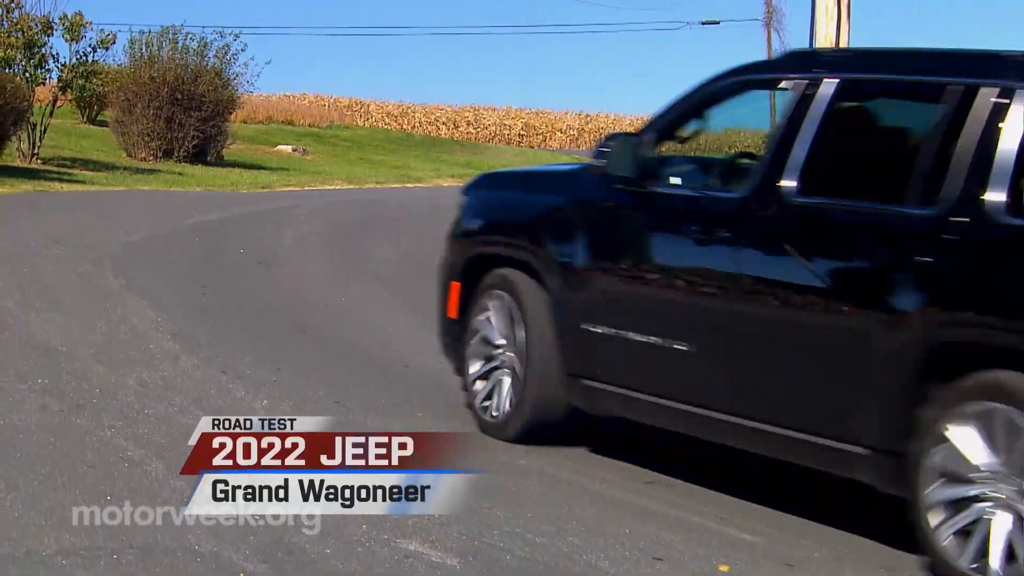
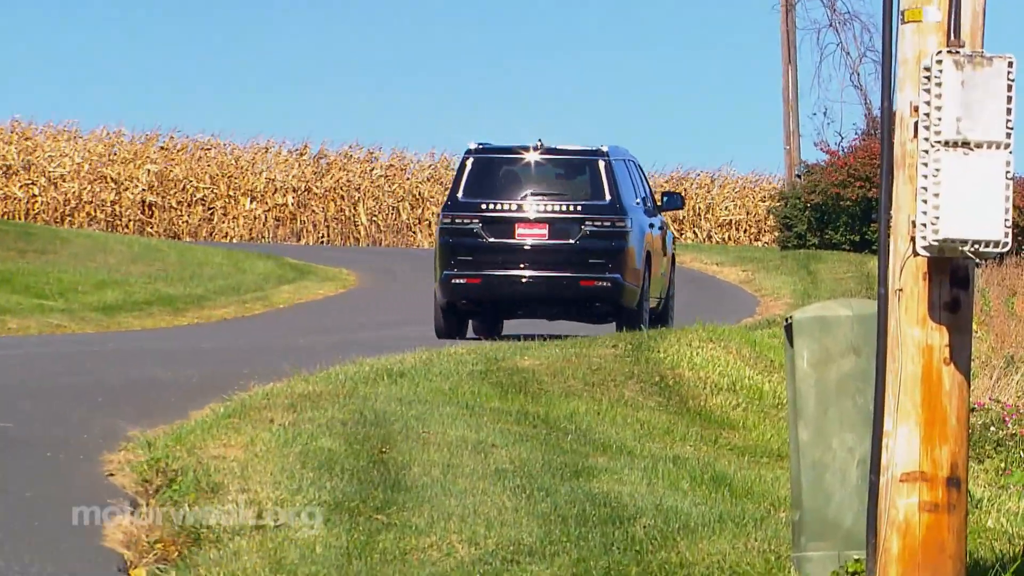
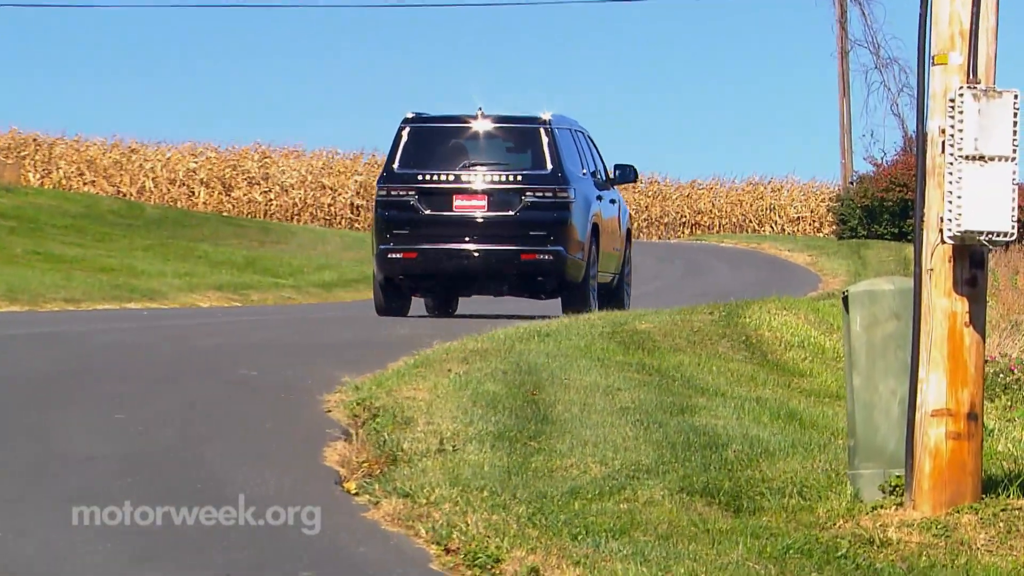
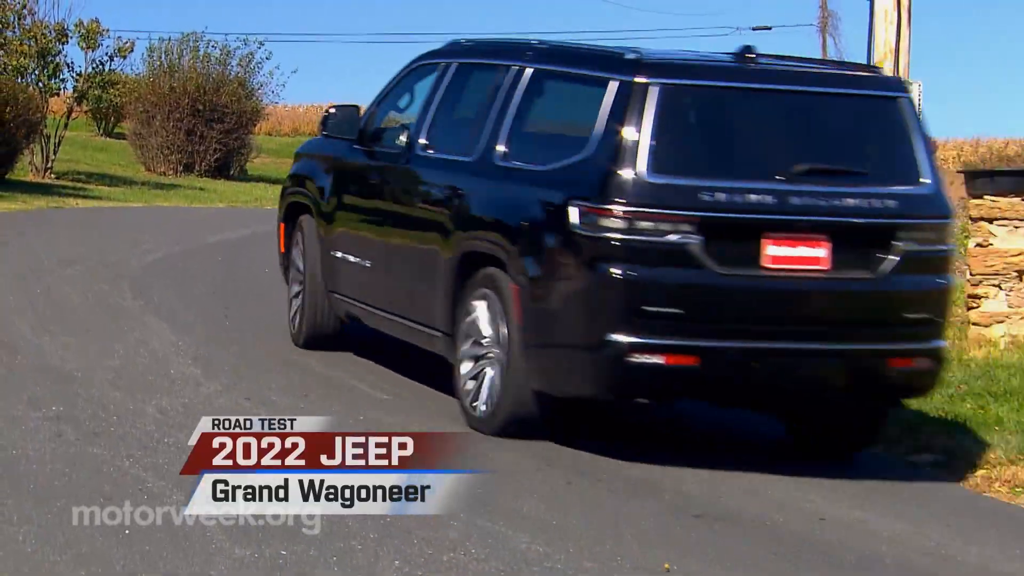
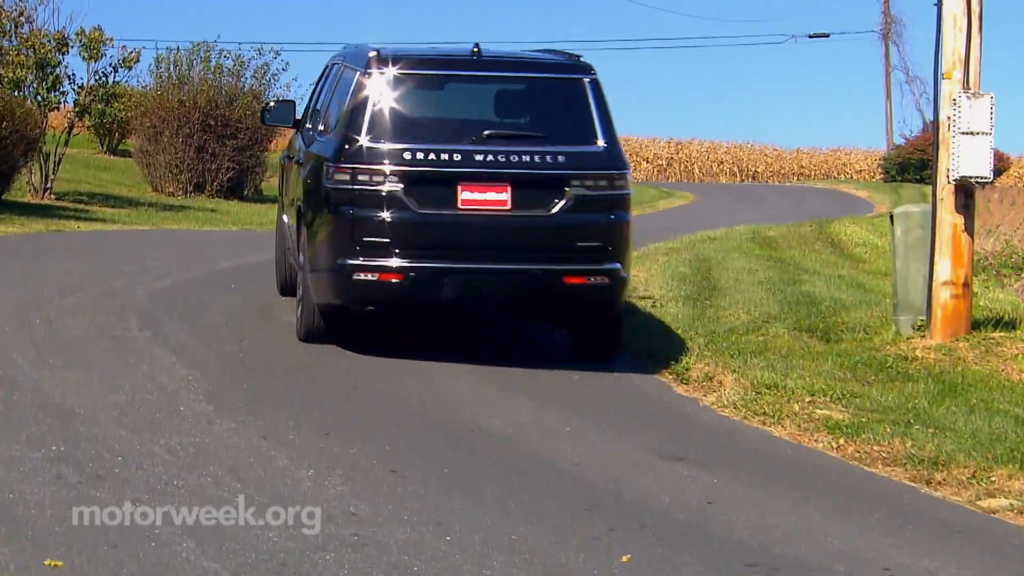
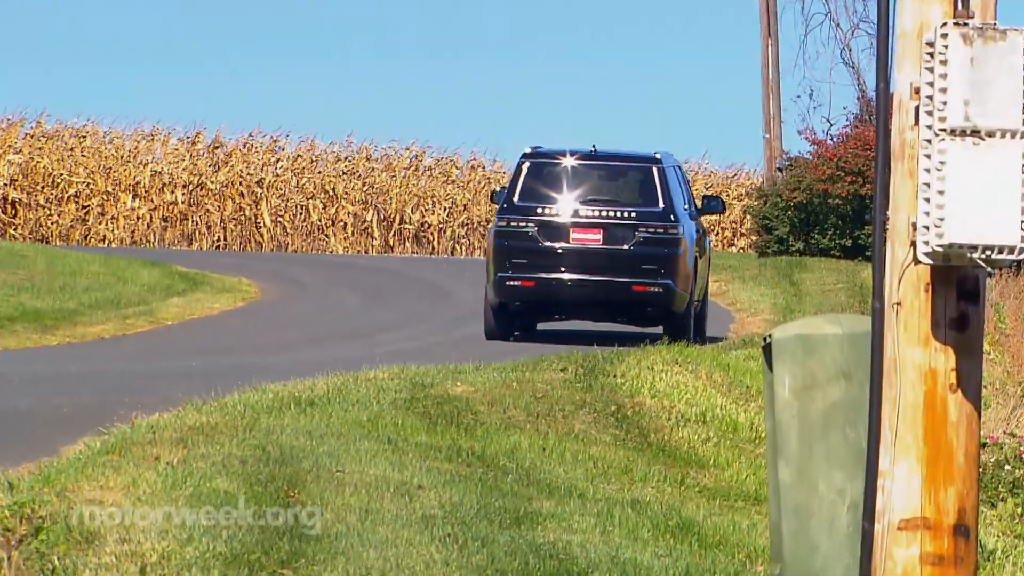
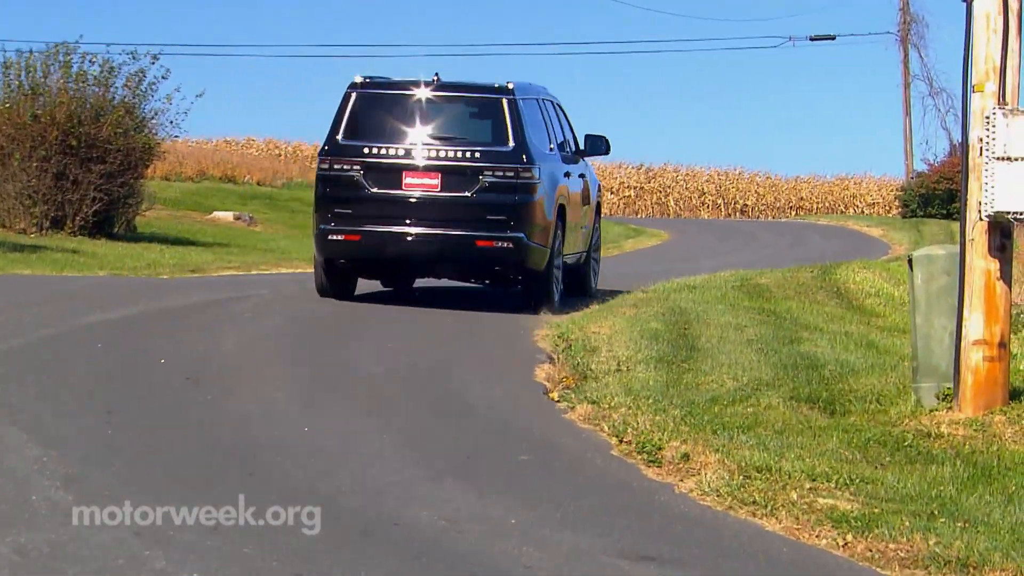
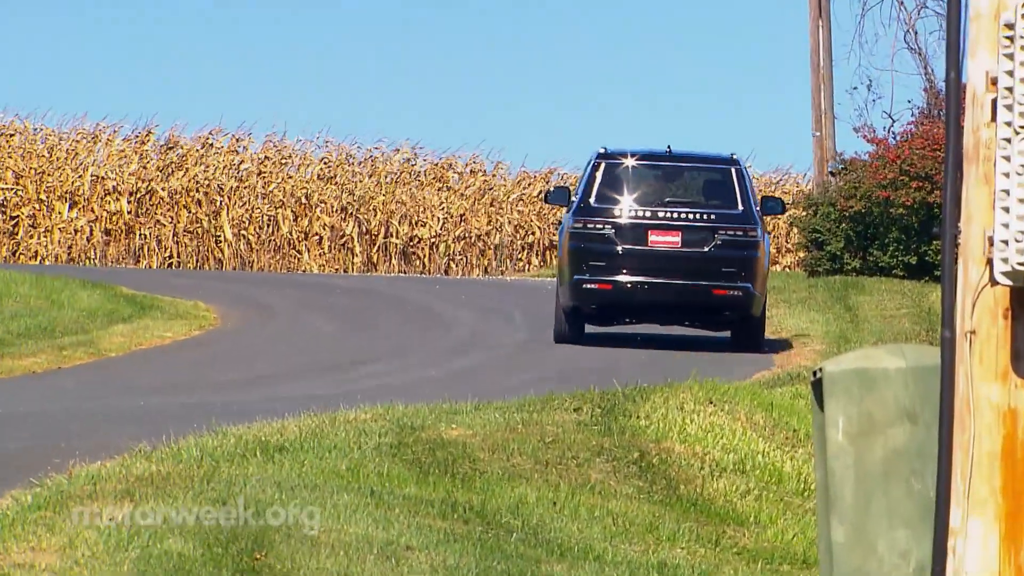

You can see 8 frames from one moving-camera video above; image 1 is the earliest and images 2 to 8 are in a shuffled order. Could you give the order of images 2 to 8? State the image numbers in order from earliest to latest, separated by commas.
4, 5, 7, 3, 2, 6, 8
